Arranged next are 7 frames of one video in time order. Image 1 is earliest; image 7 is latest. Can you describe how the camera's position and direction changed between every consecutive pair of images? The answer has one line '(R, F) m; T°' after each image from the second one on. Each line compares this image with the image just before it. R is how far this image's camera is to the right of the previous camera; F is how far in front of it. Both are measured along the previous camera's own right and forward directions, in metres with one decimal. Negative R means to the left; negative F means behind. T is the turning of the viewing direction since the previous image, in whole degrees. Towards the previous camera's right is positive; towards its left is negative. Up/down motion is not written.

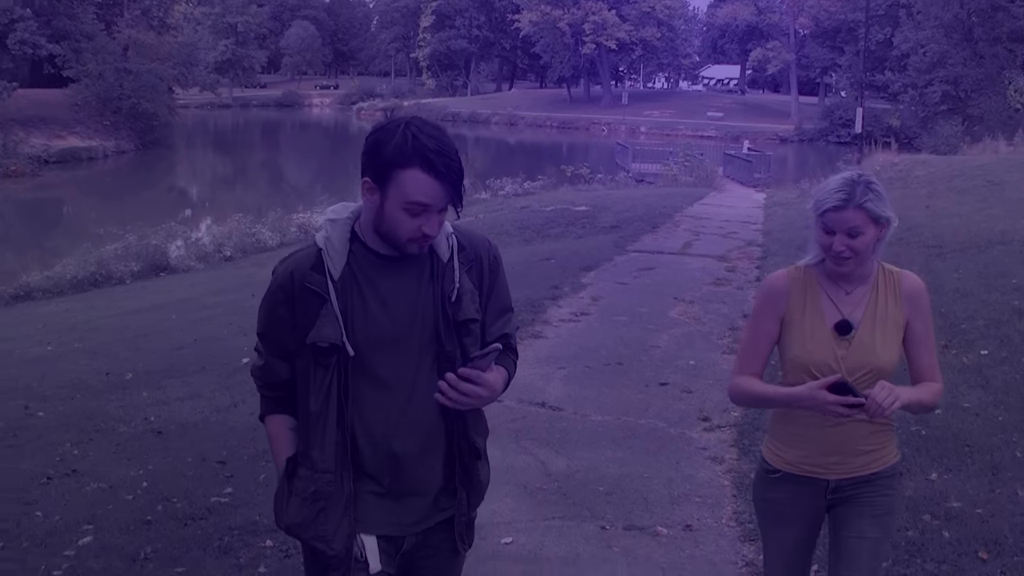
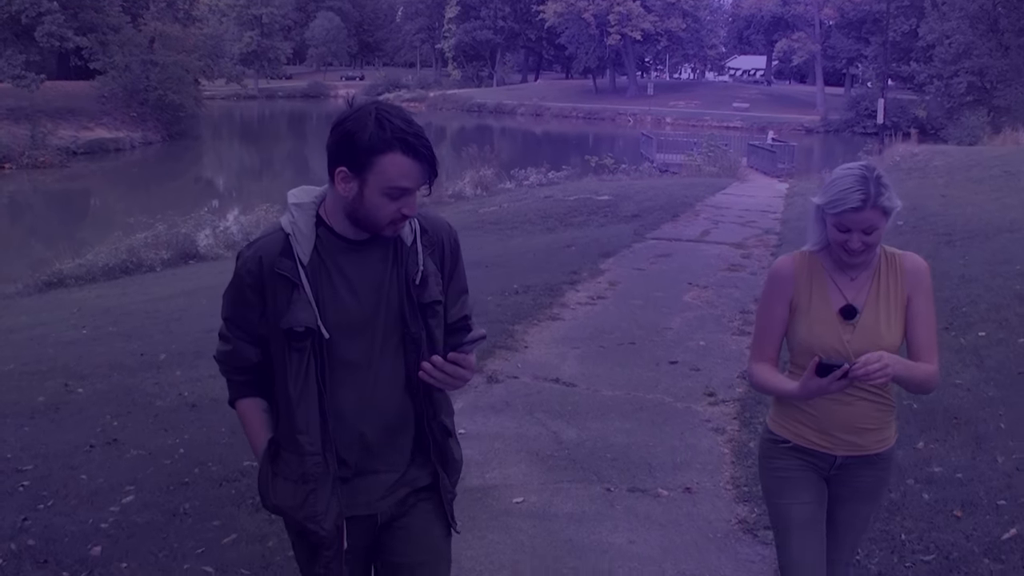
(0.0, -0.4) m; -1°
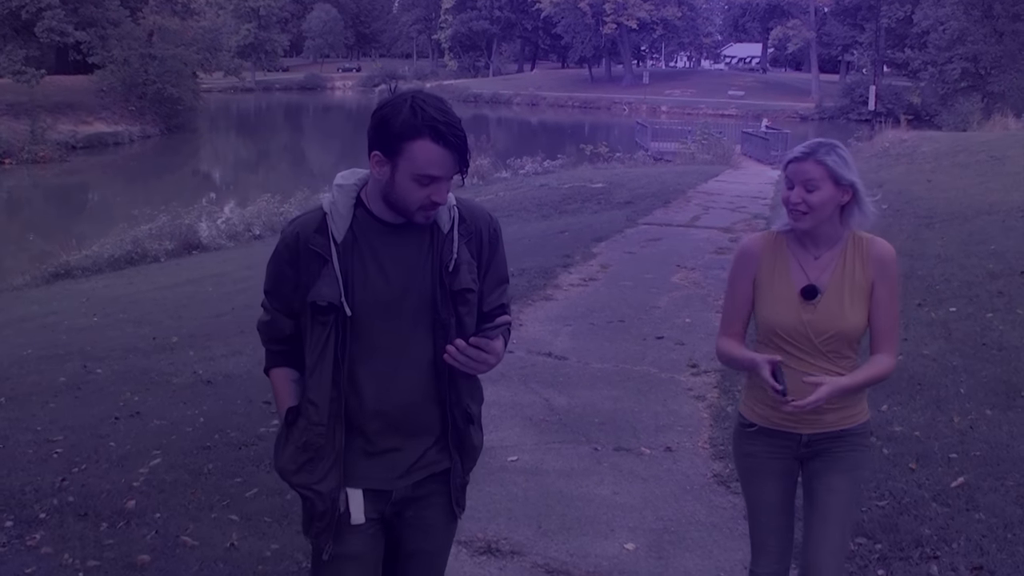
(0.0, -0.5) m; 0°
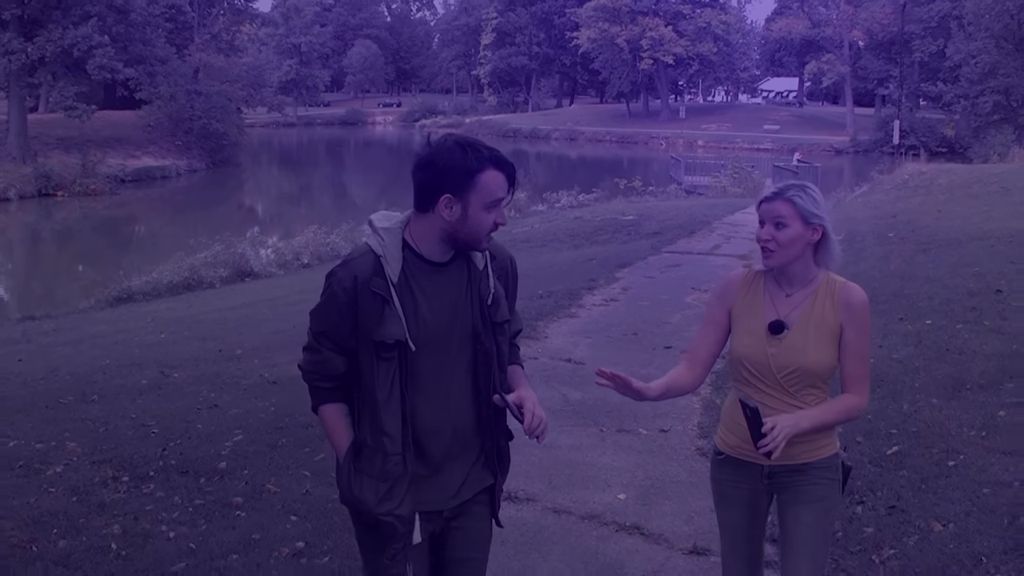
(+0.1, -1.1) m; -1°
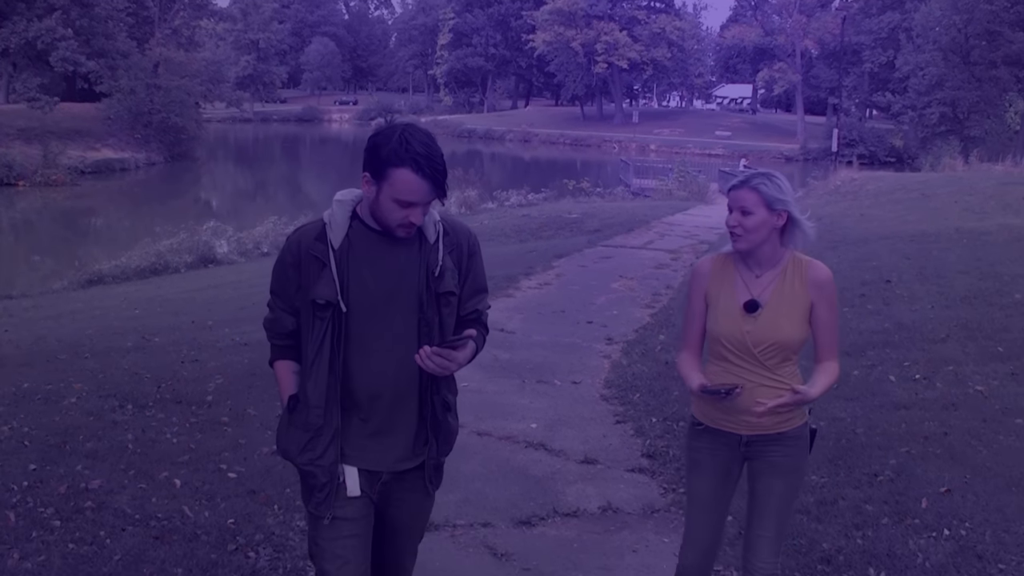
(+0.1, -1.3) m; +2°
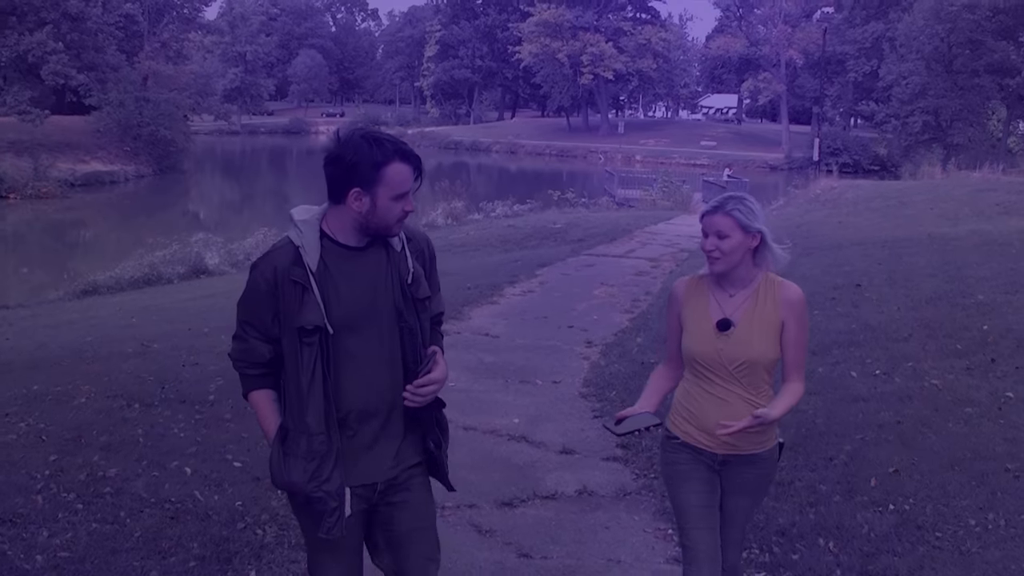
(0.0, -0.5) m; 0°
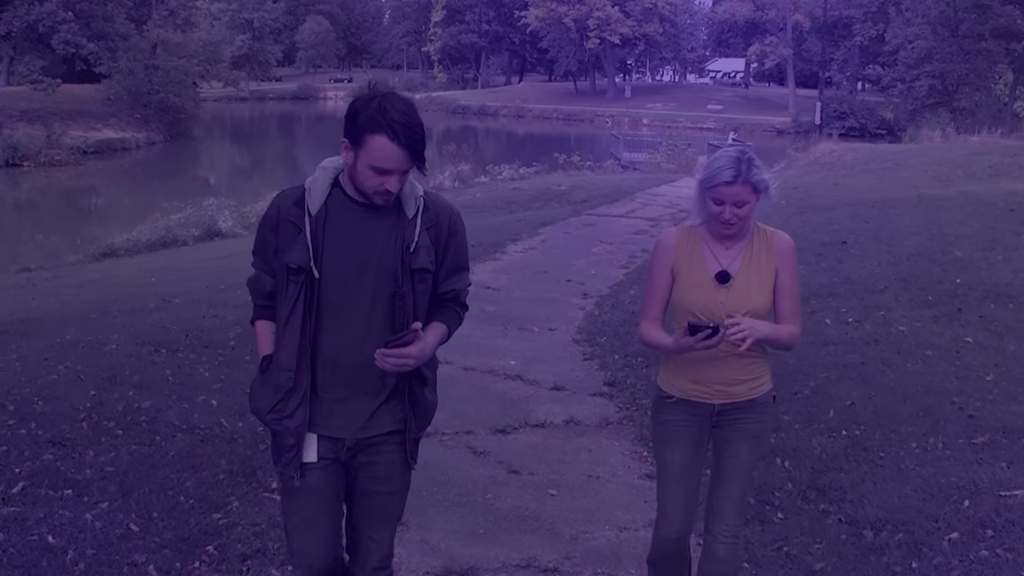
(+0.1, -0.6) m; 0°
